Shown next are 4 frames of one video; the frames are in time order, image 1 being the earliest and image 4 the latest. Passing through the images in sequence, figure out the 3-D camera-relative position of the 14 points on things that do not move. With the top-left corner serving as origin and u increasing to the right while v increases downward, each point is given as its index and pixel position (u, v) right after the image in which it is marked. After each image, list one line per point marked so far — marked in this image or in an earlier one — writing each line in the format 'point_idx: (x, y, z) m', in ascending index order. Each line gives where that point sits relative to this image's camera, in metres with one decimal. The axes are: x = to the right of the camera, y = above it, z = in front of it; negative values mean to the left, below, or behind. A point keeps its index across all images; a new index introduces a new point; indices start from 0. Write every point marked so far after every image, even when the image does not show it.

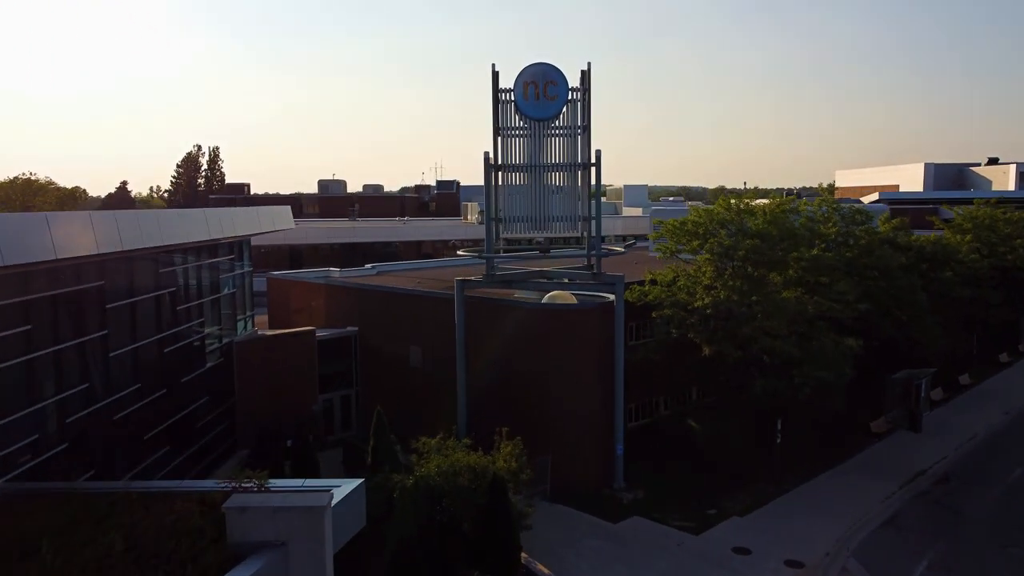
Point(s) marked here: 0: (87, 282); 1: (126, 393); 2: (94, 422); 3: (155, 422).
0: (-7.9, +0.1, +15.1) m
1: (-8.0, -2.2, +16.7) m
2: (-8.0, -2.6, +15.5) m
3: (-8.0, -3.0, +18.1) m
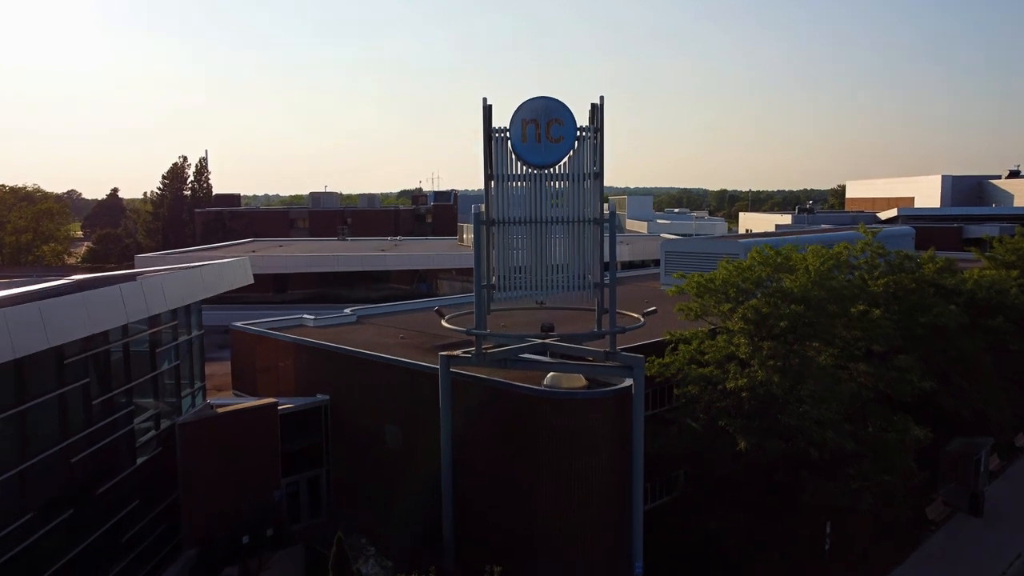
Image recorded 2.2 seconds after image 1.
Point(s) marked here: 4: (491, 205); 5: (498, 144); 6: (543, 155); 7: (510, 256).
0: (-8.0, -1.6, +11.5) m
1: (-8.1, -3.8, +13.1) m
2: (-8.1, -4.2, +11.9) m
3: (-8.1, -4.7, +14.5) m
4: (-0.4, +1.7, +16.9) m
5: (-0.3, +3.0, +16.7) m
6: (+0.6, +2.7, +16.6) m
7: (0.0, +0.7, +16.9) m
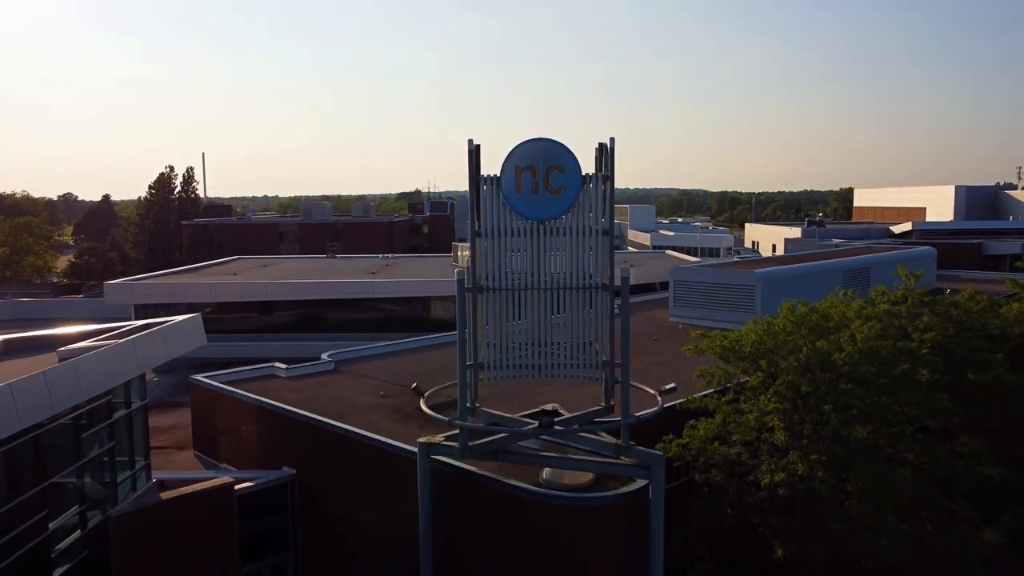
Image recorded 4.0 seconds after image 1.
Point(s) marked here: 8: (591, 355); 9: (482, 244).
0: (-8.1, -2.9, +8.6) m
1: (-8.2, -5.2, +10.3) m
2: (-8.2, -5.6, +9.1) m
3: (-8.2, -6.0, +11.7) m
4: (-0.6, +0.3, +14.0) m
5: (-0.4, +1.6, +13.8) m
6: (+0.5, +1.3, +13.8) m
7: (-0.2, -0.7, +14.1) m
8: (+1.4, -1.2, +14.3) m
9: (-0.5, +0.7, +13.9) m
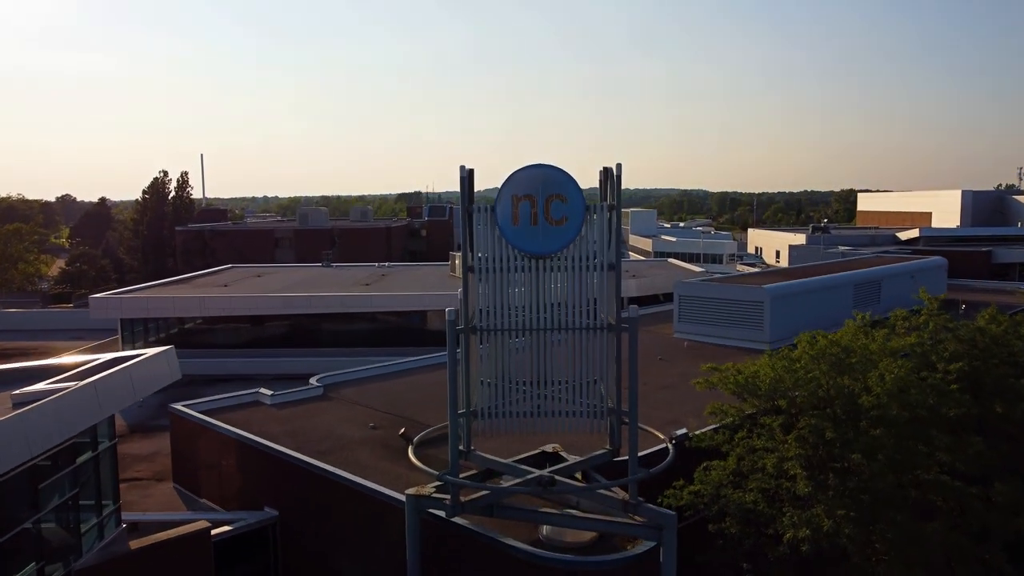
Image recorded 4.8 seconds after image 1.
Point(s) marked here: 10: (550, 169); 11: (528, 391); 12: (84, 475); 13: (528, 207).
0: (-8.2, -3.5, +7.4) m
1: (-8.2, -5.8, +9.0) m
2: (-8.3, -6.2, +7.8) m
3: (-8.3, -6.7, +10.4) m
4: (-0.6, -0.3, +12.8) m
5: (-0.5, +1.0, +12.6) m
6: (+0.4, +0.7, +12.5) m
7: (-0.2, -1.3, +12.8) m
8: (+1.3, -1.8, +13.0) m
9: (-0.6, +0.1, +12.6) m
10: (+0.6, +1.8, +12.1) m
11: (+0.2, -1.6, +12.8) m
12: (-8.3, -3.6, +15.8) m
13: (+0.3, +1.2, +12.4) m
